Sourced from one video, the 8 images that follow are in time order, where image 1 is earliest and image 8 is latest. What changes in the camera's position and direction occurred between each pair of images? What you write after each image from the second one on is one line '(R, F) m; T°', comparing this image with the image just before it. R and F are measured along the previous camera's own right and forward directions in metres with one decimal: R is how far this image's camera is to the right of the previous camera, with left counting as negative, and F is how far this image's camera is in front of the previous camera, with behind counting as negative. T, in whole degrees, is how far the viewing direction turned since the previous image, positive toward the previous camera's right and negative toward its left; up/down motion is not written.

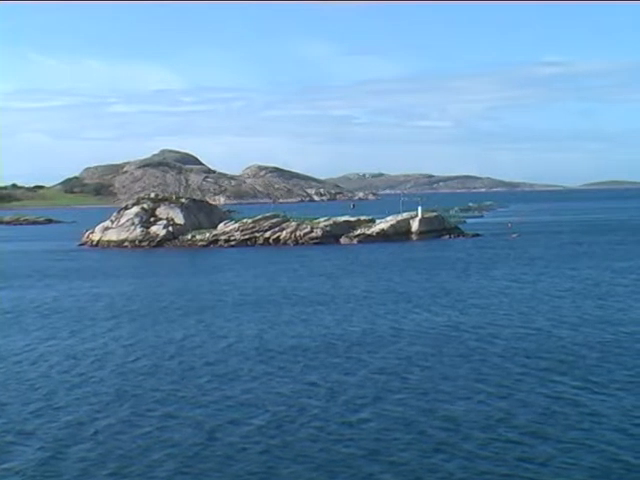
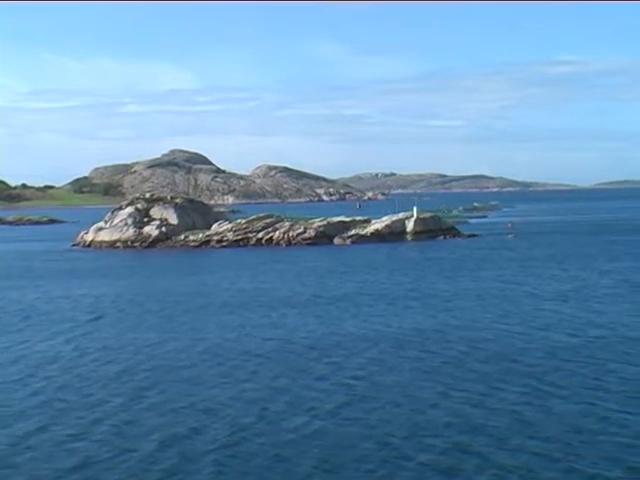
(+1.2, +0.7) m; -1°
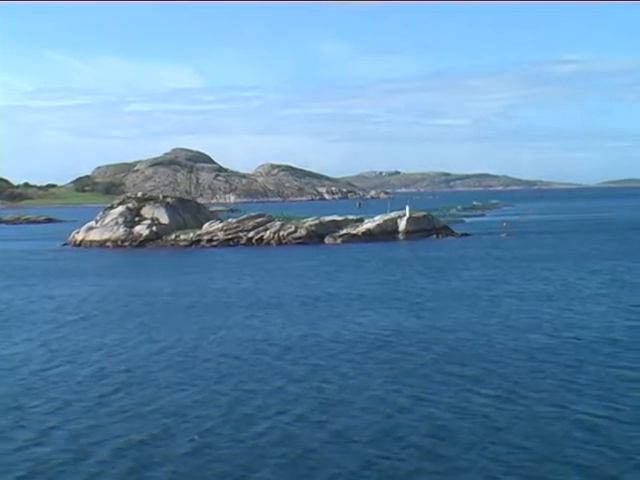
(+0.9, +0.5) m; 0°
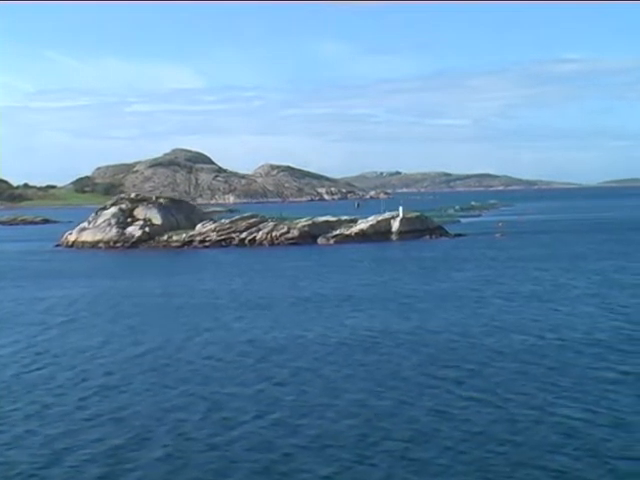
(+0.5, +0.2) m; 0°
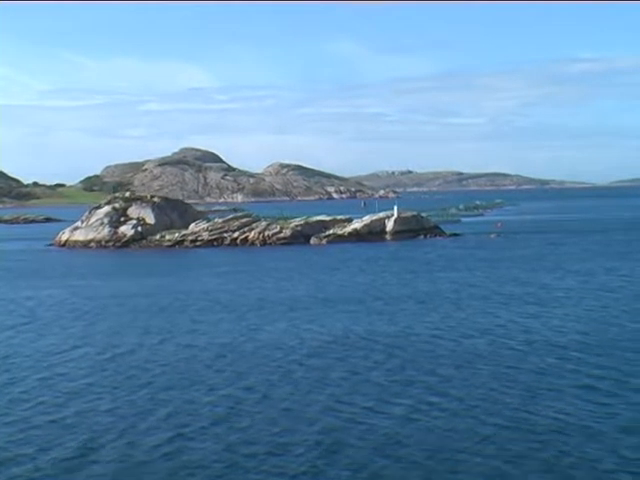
(+1.2, +0.7) m; -1°
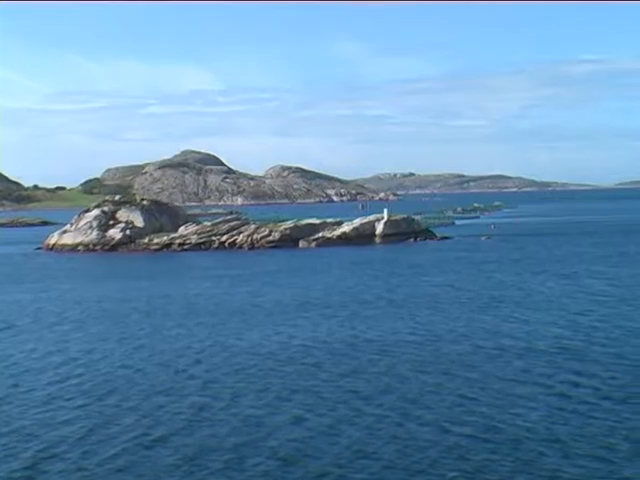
(+0.8, +0.4) m; 0°
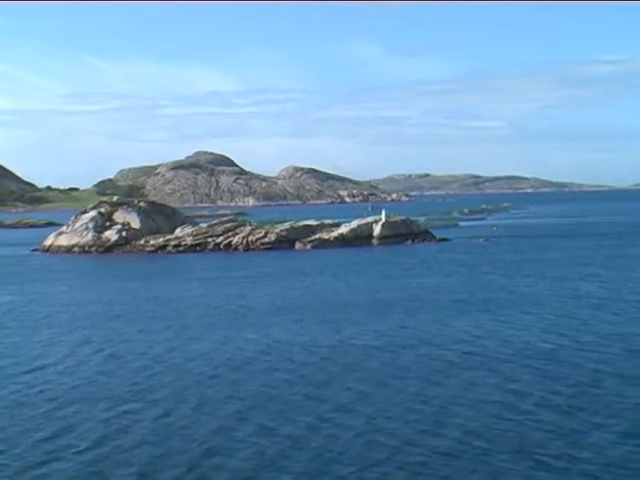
(+1.2, +0.7) m; -1°
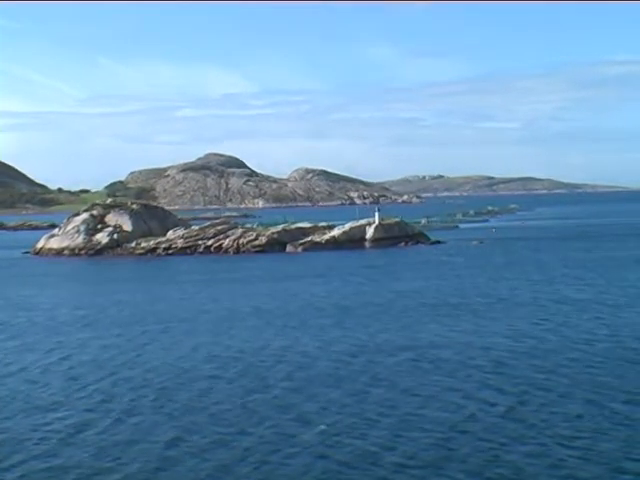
(+1.3, +0.8) m; -1°
